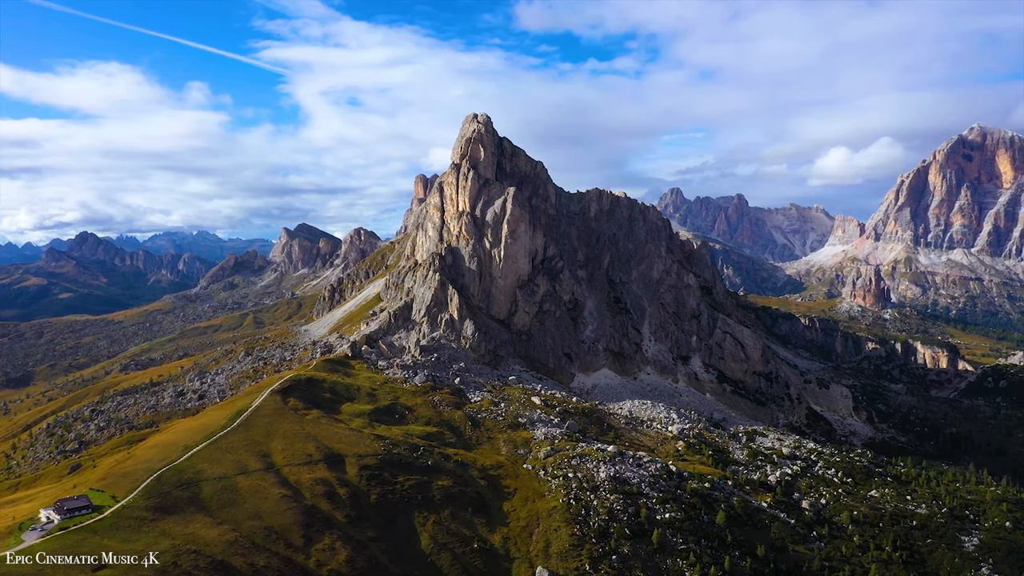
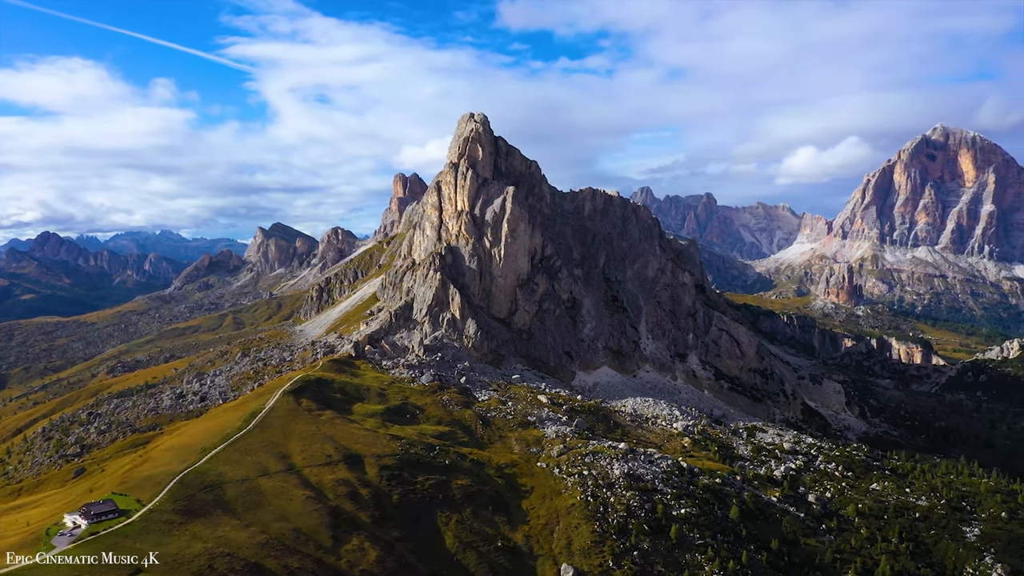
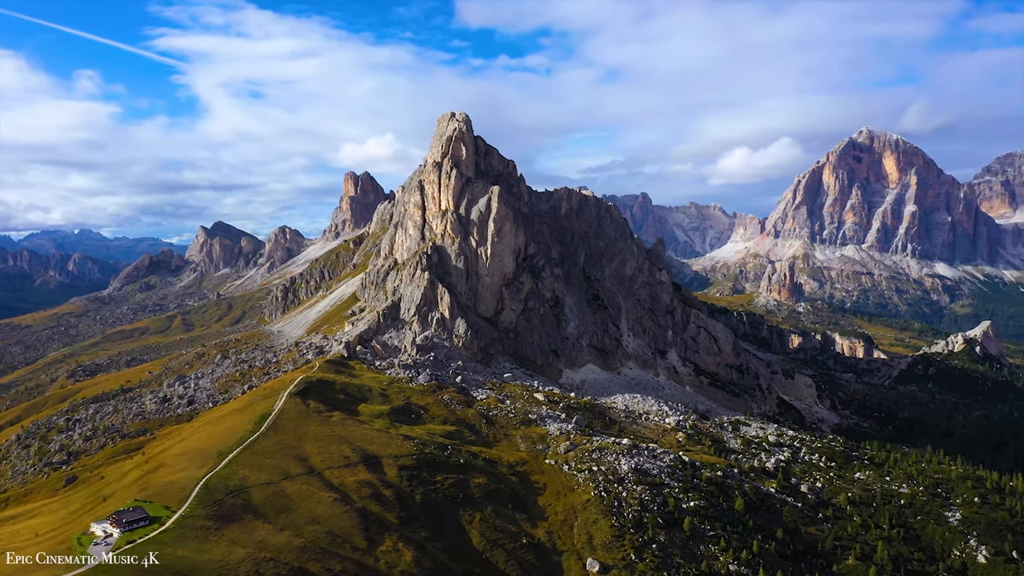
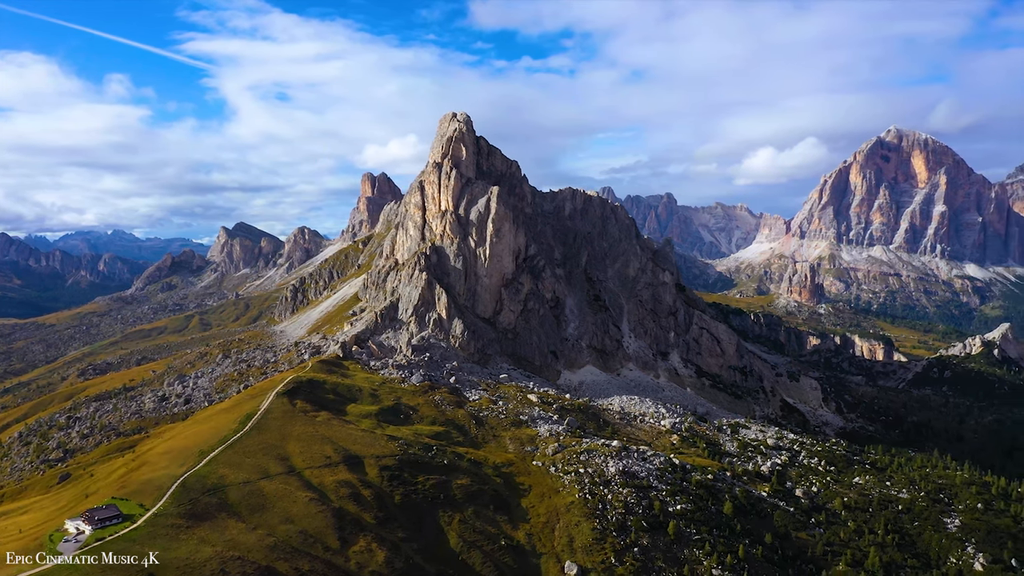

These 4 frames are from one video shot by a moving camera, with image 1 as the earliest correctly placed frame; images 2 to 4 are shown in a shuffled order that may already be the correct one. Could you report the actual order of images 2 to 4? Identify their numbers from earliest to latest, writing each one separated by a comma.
2, 4, 3
